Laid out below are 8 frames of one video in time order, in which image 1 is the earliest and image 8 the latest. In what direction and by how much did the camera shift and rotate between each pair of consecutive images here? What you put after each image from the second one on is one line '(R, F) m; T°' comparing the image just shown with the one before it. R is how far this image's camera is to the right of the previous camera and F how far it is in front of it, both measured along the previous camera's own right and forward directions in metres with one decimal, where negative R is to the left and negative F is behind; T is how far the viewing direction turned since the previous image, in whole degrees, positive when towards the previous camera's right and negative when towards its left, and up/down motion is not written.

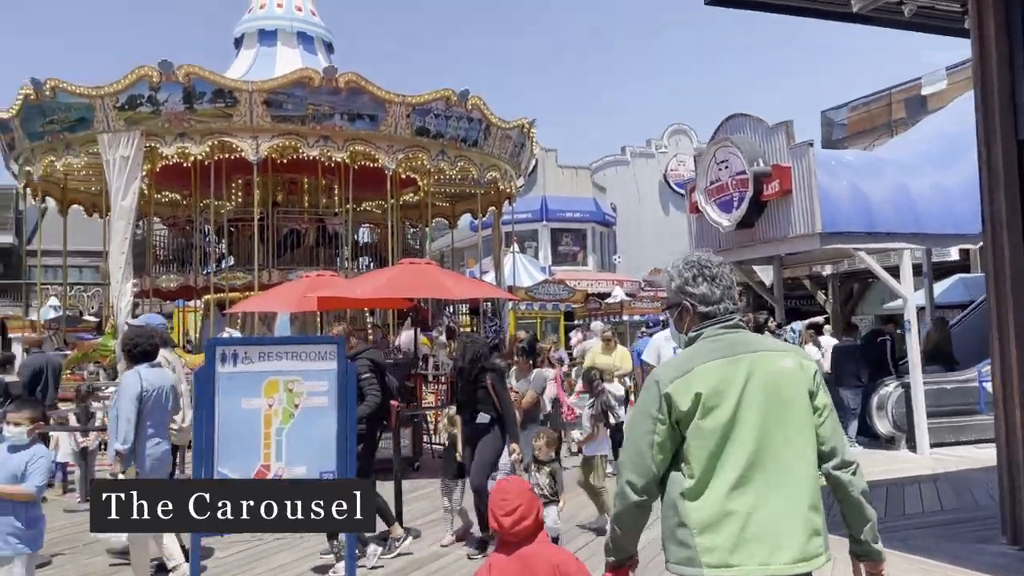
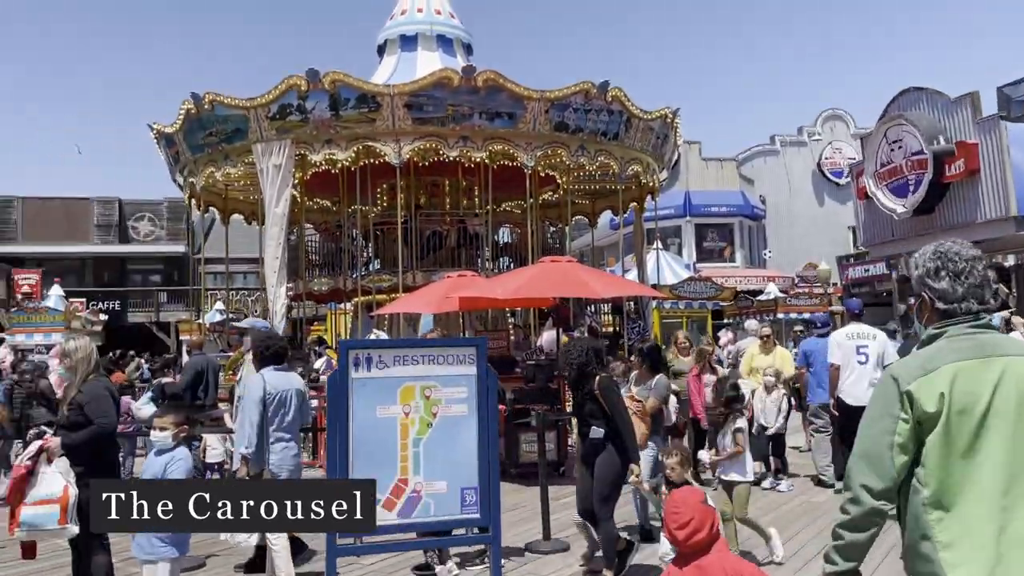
(-0.1, +0.4) m; -10°
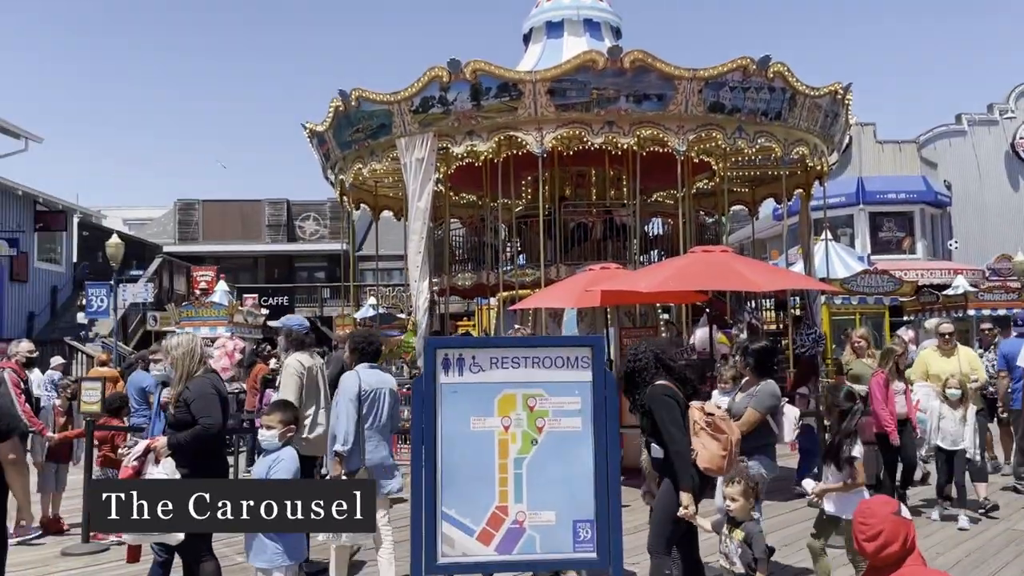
(+0.1, +0.7) m; -11°
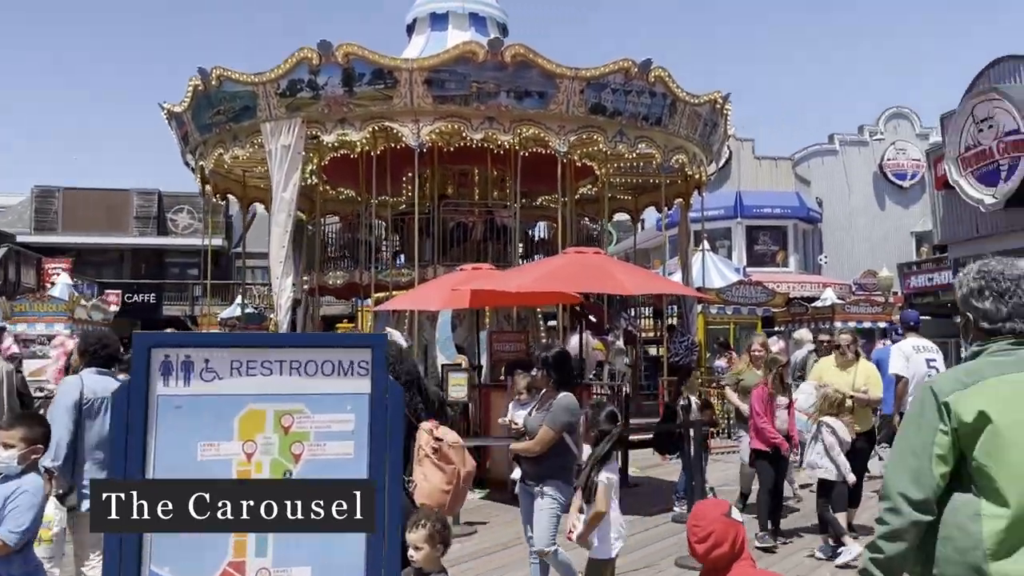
(+0.4, +0.7) m; +8°
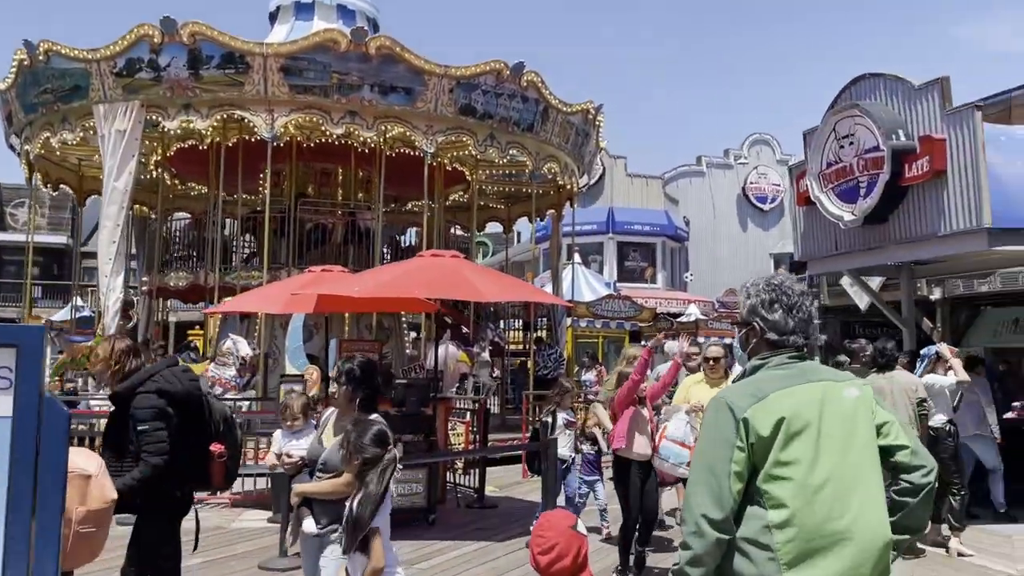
(+0.3, +0.6) m; +9°
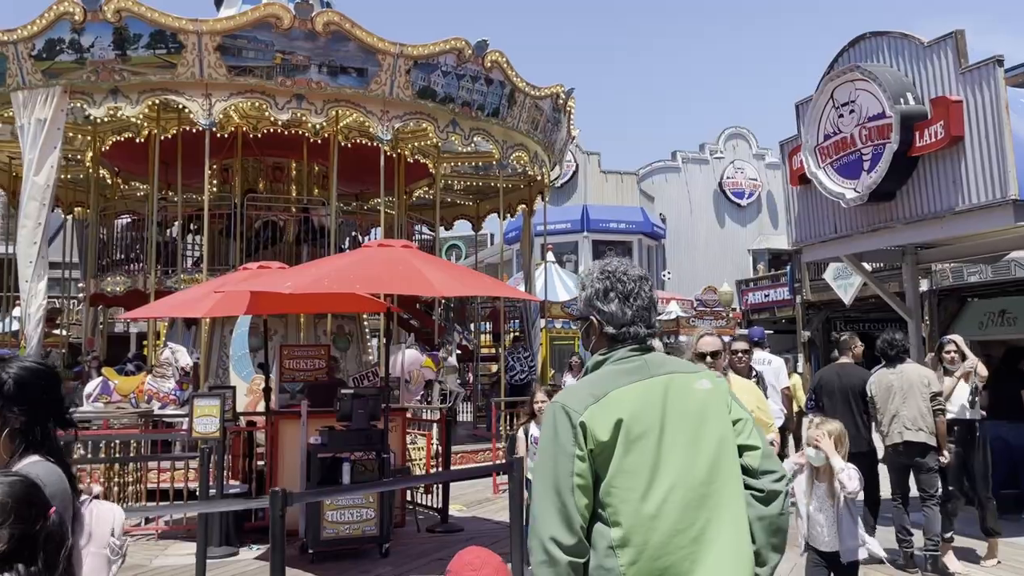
(+0.1, +1.1) m; +2°
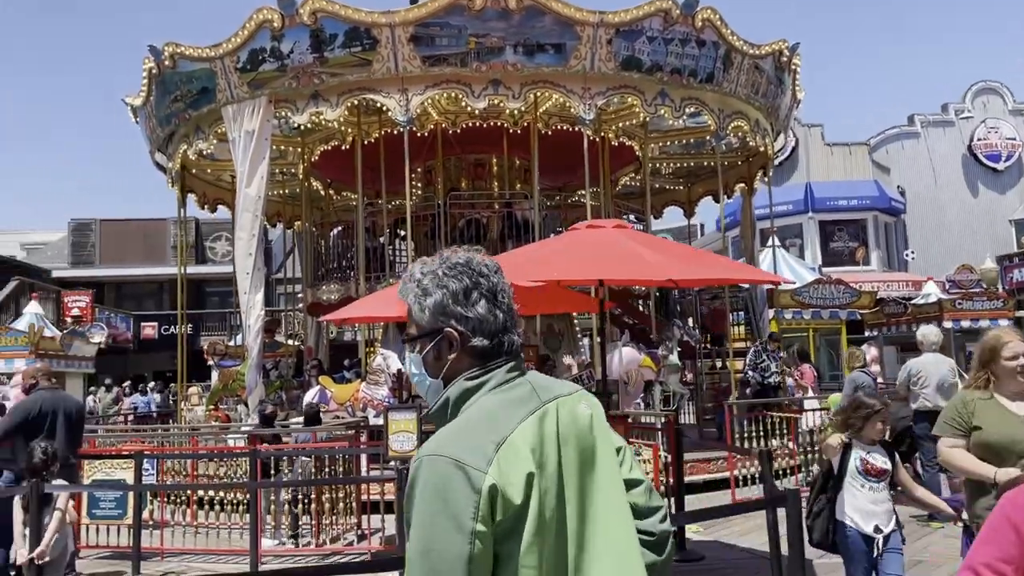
(-0.2, +1.1) m; -14°
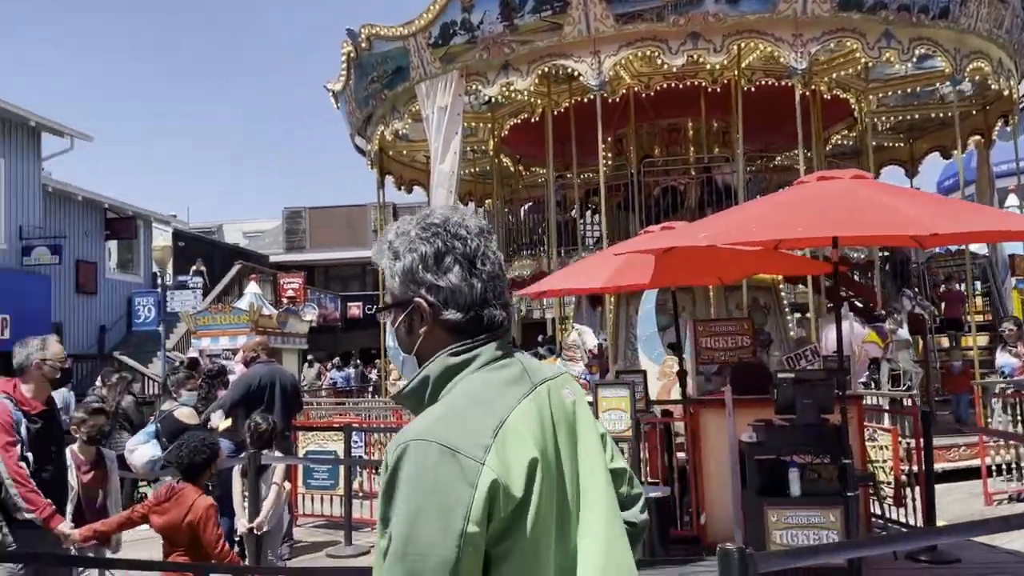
(-0.2, +0.4) m; -13°
